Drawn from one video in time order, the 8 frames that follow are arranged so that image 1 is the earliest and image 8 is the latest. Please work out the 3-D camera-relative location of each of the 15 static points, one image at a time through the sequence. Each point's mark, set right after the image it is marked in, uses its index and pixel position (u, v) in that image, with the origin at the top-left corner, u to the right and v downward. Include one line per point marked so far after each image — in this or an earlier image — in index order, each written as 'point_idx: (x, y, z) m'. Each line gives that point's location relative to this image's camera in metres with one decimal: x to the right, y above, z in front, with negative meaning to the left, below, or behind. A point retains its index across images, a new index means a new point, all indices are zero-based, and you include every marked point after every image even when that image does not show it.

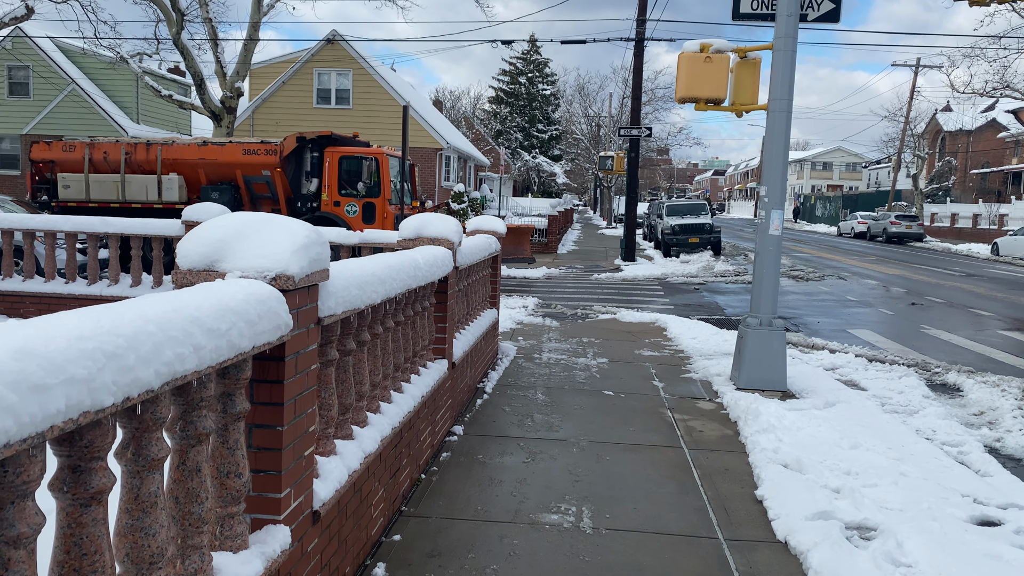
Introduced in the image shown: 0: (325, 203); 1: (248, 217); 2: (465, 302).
0: (-3.5, +1.6, +15.8) m
1: (-0.8, +0.2, +2.5) m
2: (-0.4, -0.1, +6.1) m
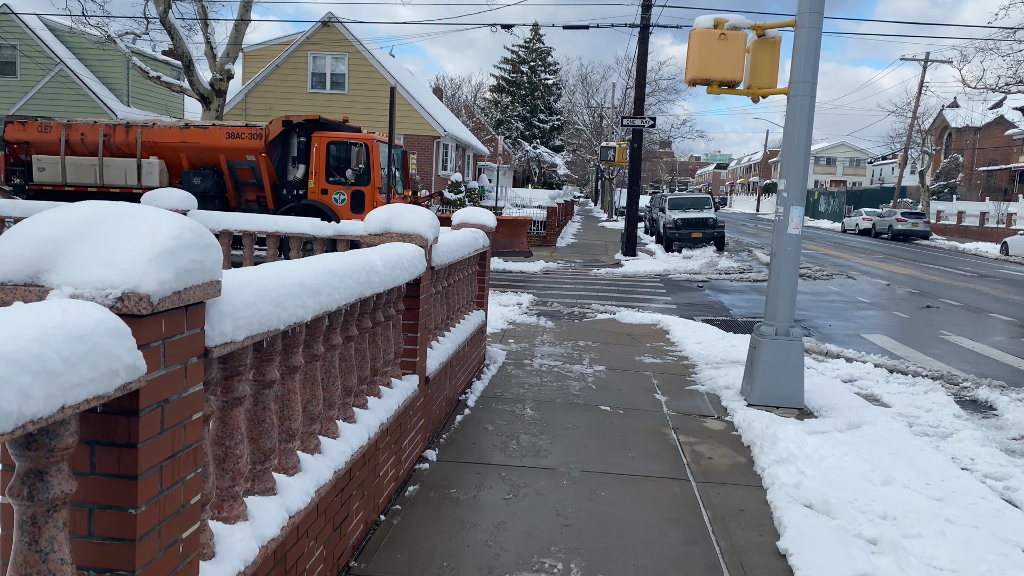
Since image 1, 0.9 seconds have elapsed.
0: (-3.6, +1.7, +15.1) m
1: (-0.9, +0.2, +1.7) m
2: (-0.4, -0.1, +5.4) m
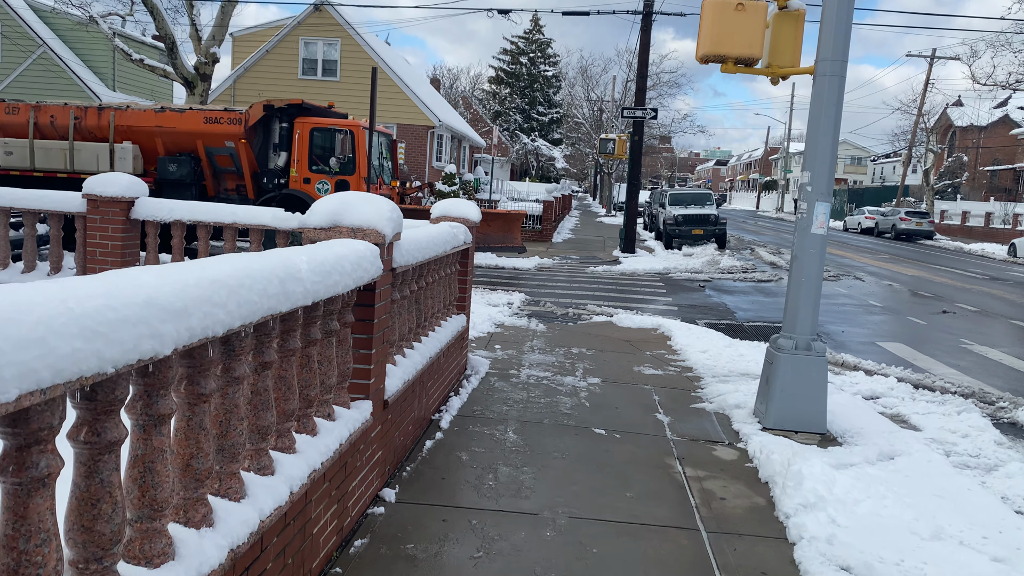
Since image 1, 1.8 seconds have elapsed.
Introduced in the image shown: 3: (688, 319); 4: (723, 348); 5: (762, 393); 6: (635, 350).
0: (-3.7, +1.8, +14.3) m
1: (-0.9, +0.1, +1.0) m
2: (-0.6, -0.1, +4.6) m
3: (+2.2, -0.4, +10.7) m
4: (+2.0, -0.6, +8.0) m
5: (+1.7, -0.7, +5.6) m
6: (+1.2, -0.6, +7.9) m
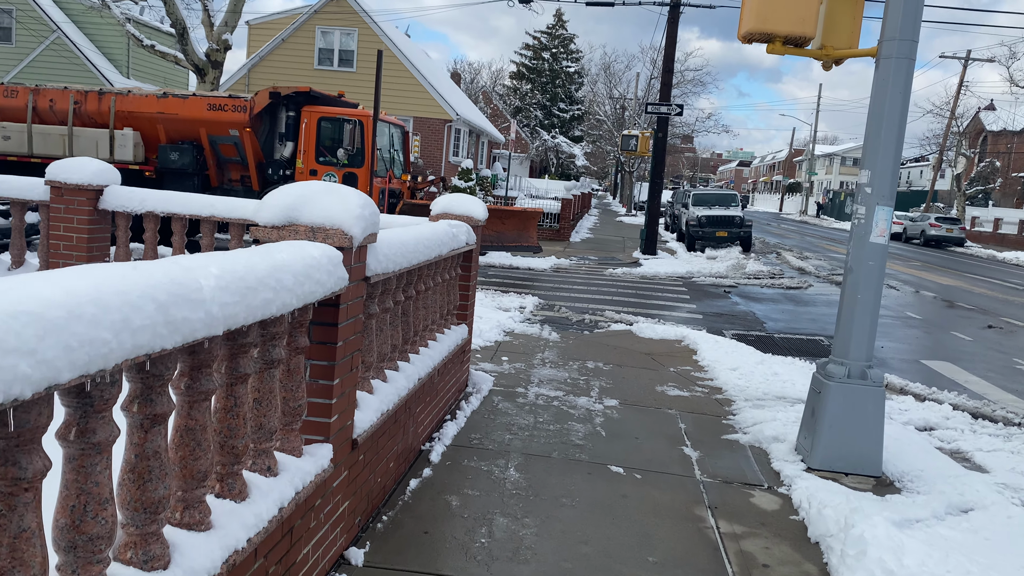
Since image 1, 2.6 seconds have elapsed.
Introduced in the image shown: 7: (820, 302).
0: (-3.4, +1.9, +13.6) m
1: (-1.0, +0.1, +0.2) m
2: (-0.5, -0.2, +3.9) m
3: (+2.4, -0.5, +9.9) m
4: (+2.1, -0.7, +7.2) m
5: (+1.7, -0.8, +4.8) m
6: (+1.2, -0.7, +7.1) m
7: (+4.8, -0.2, +13.1) m
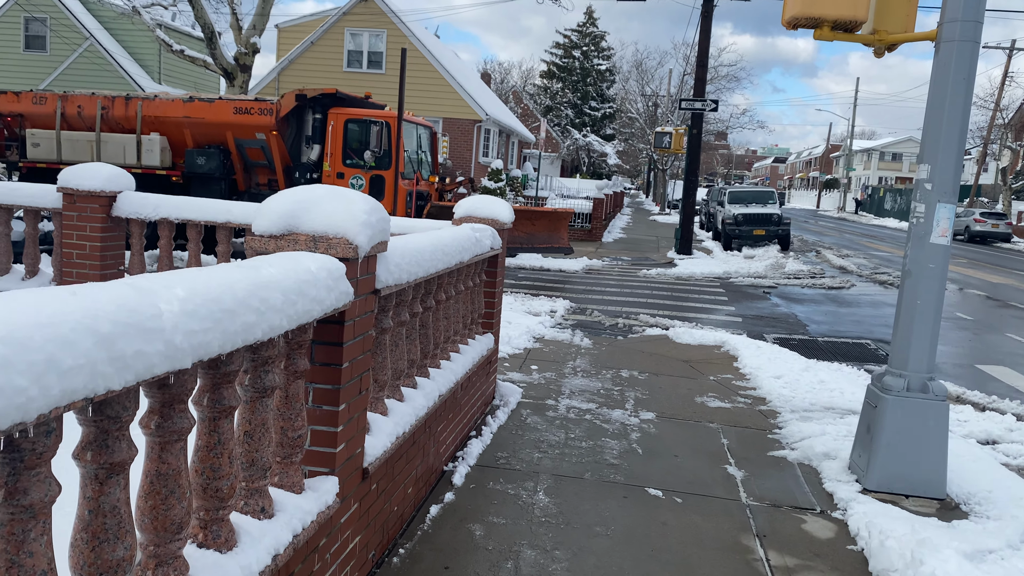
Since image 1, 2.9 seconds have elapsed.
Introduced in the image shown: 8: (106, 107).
0: (-2.9, +1.8, +13.5) m
1: (-1.0, 0.0, 0.0) m
2: (-0.4, -0.2, +3.6) m
3: (+2.7, -0.5, +9.5) m
4: (+2.3, -0.7, +6.8) m
5: (+1.8, -0.8, +4.5) m
6: (+1.5, -0.7, +6.8) m
7: (+5.2, -0.2, +12.6) m
8: (-6.5, +2.9, +13.6) m
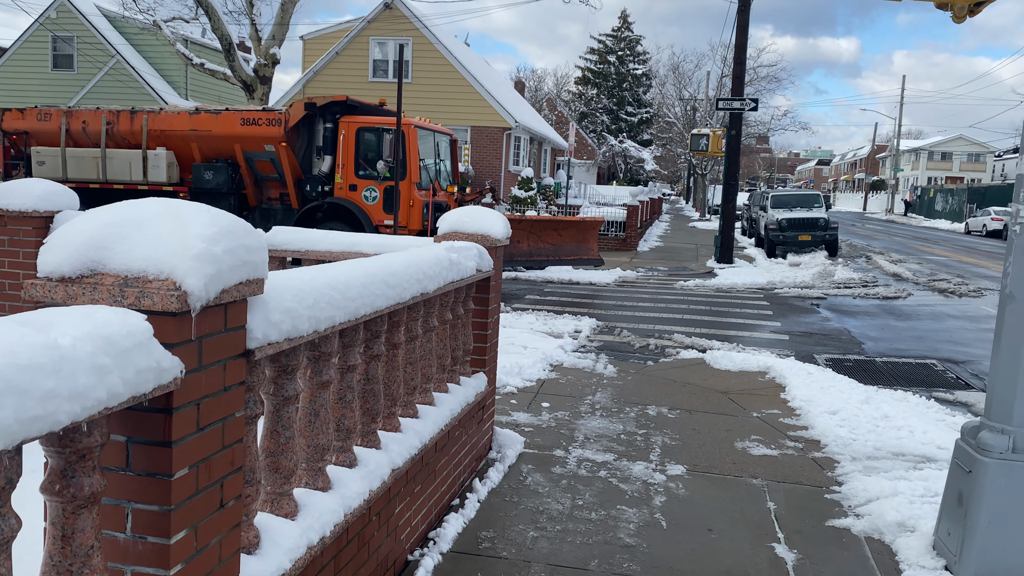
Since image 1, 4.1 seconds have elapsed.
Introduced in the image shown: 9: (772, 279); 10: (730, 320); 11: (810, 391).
0: (-2.6, +1.5, +12.7) m
1: (-1.3, -0.1, -0.9) m
2: (-0.5, -0.4, +2.7) m
3: (+2.9, -0.7, +8.4) m
4: (+2.4, -0.8, +5.8) m
5: (+1.8, -0.9, +3.5) m
6: (+1.5, -0.8, +5.8) m
7: (+5.6, -0.4, +11.4) m
8: (-6.2, +2.6, +13.0) m
9: (+4.7, +0.2, +15.4) m
10: (+2.8, -0.4, +10.7) m
11: (+2.2, -0.8, +6.3) m
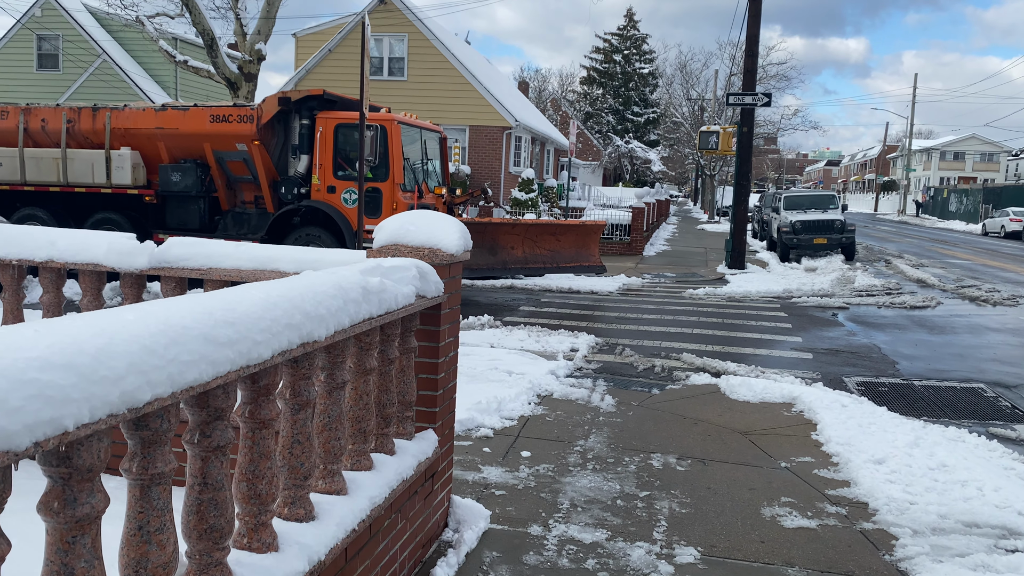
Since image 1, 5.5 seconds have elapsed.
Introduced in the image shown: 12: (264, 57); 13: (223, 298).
0: (-2.7, +1.4, +11.7) m
1: (-1.5, -0.2, -1.9) m
2: (-0.7, -0.5, +1.7) m
3: (+2.8, -0.8, +7.3) m
4: (+2.3, -1.0, +4.7) m
5: (+1.6, -1.0, +2.4) m
6: (+1.4, -1.0, +4.7) m
7: (+5.5, -0.5, +10.3) m
8: (-6.3, +2.4, +12.0) m
9: (+4.7, 0.0, +14.3) m
10: (+2.7, -0.5, +9.7) m
11: (+2.1, -0.9, +5.3) m
12: (-5.5, +5.1, +18.5) m
13: (-0.6, 0.0, +1.9) m
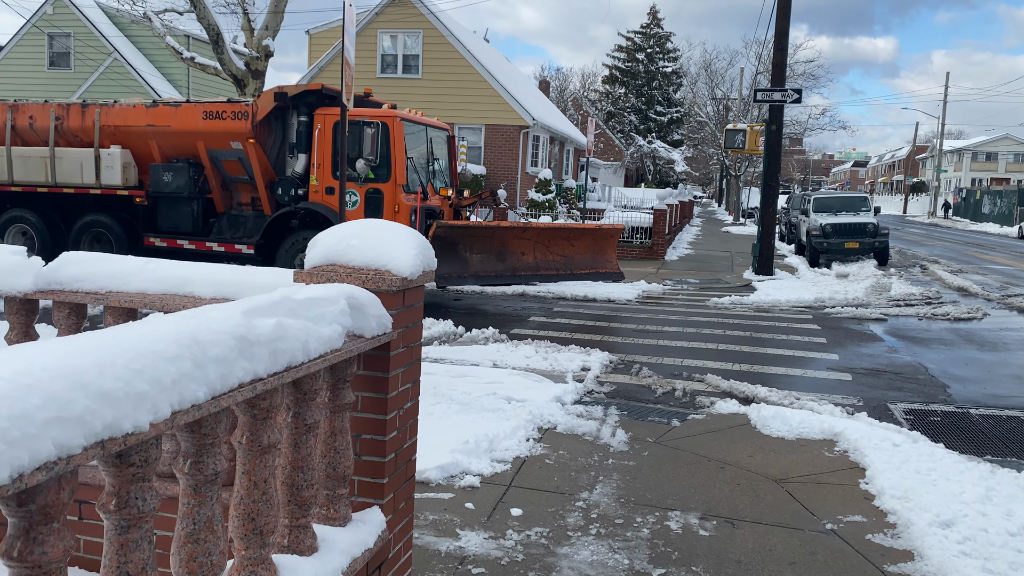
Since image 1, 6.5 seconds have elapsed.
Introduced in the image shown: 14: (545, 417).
0: (-2.5, +1.3, +11.0) m
1: (-1.8, -0.3, -2.7) m
2: (-0.8, -0.6, +0.9) m
3: (+2.8, -0.9, +6.5) m
4: (+2.2, -1.1, +3.9) m
5: (+1.5, -1.2, +1.6) m
6: (+1.3, -1.1, +3.9) m
7: (+5.6, -0.6, +9.4) m
8: (-6.1, +2.3, +11.4) m
9: (+4.9, -0.1, +13.4) m
10: (+2.8, -0.7, +8.8) m
11: (+2.1, -1.0, +4.4) m
12: (-5.1, +5.0, +17.9) m
13: (-0.7, -0.1, +1.1) m
14: (+0.2, -0.8, +5.5) m
